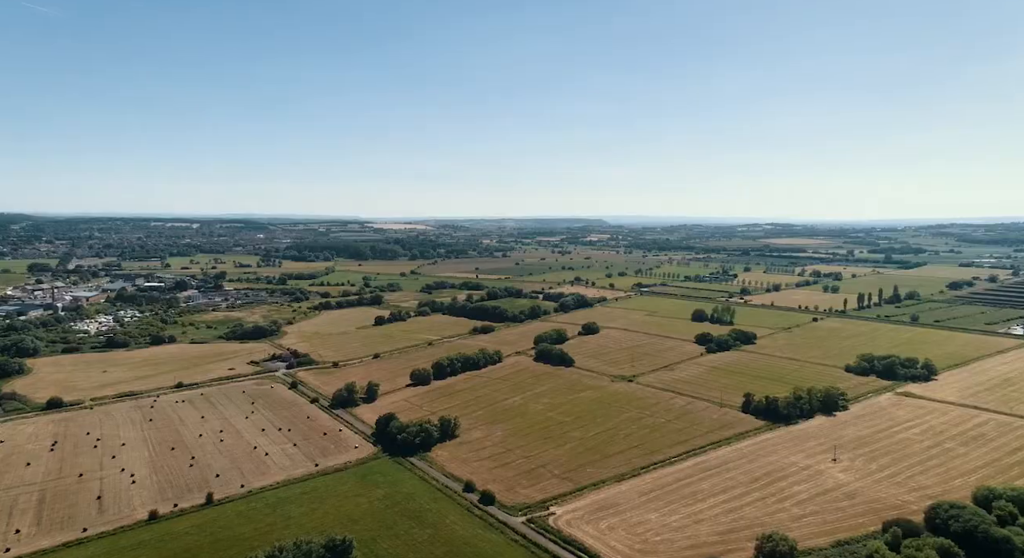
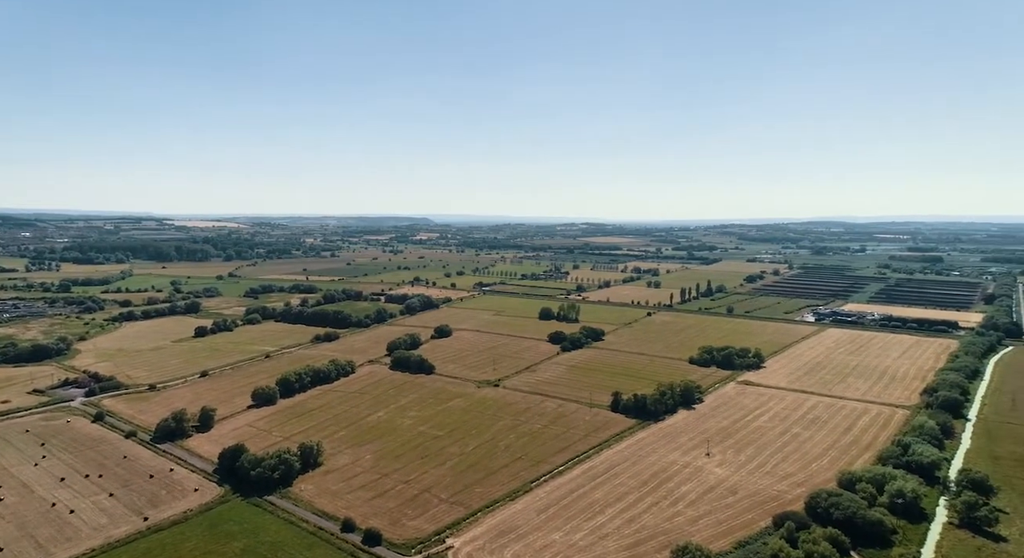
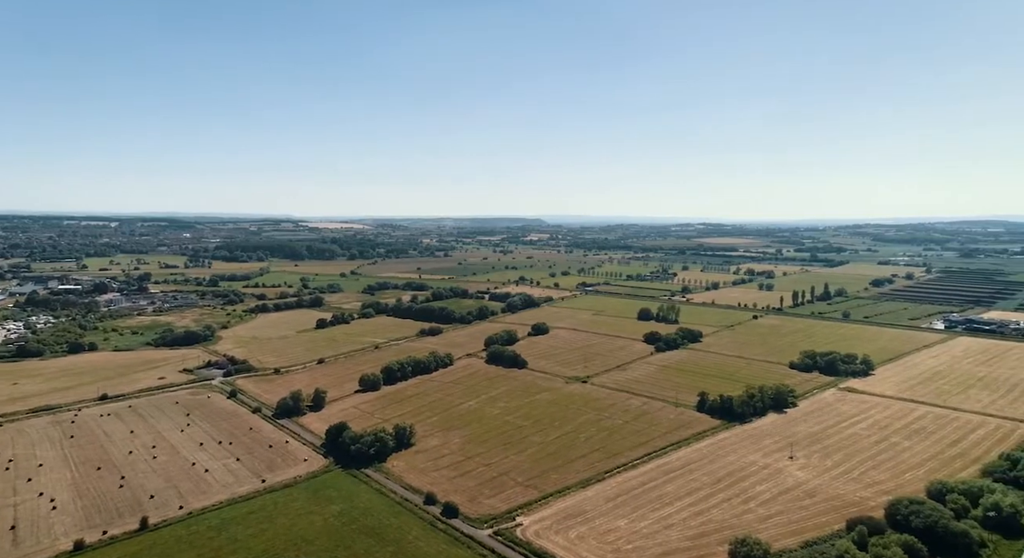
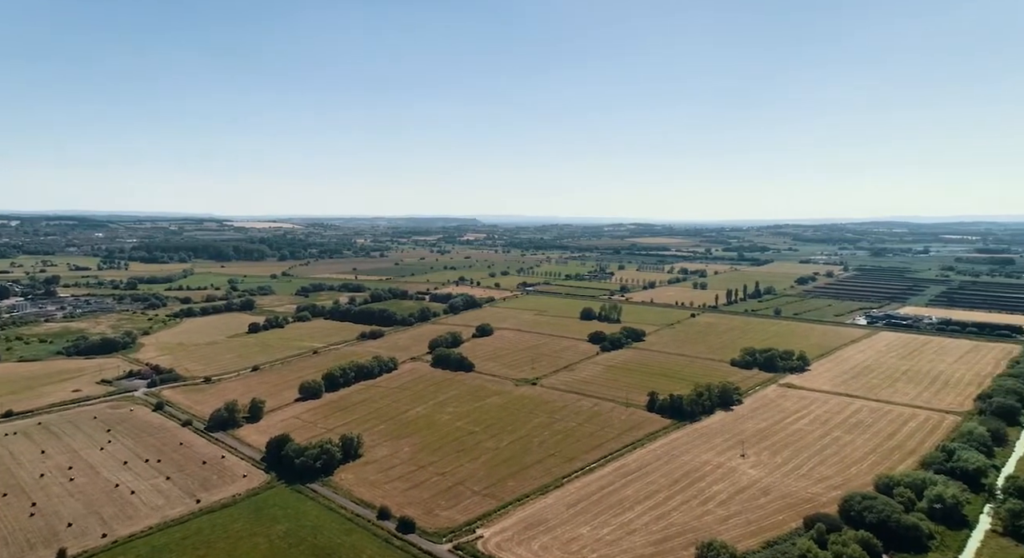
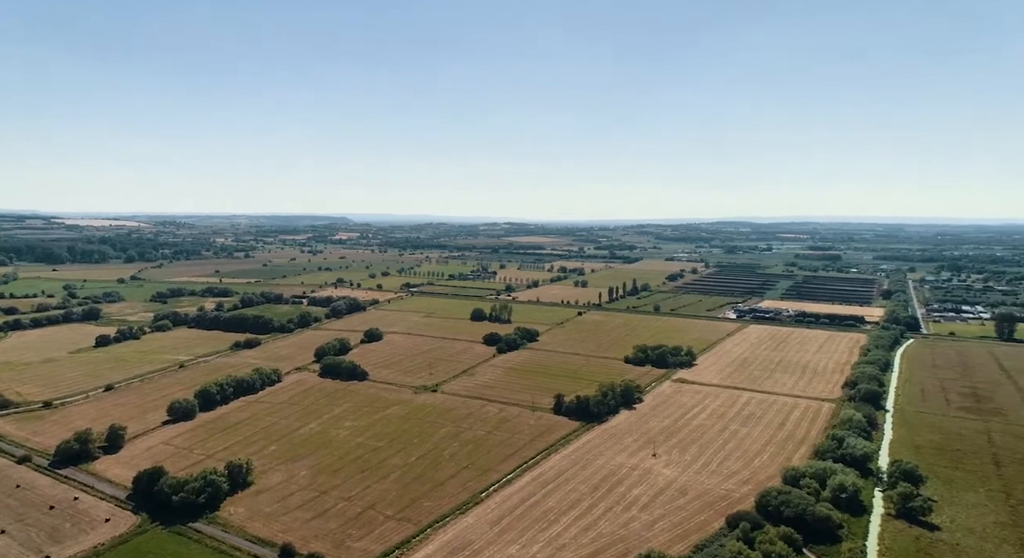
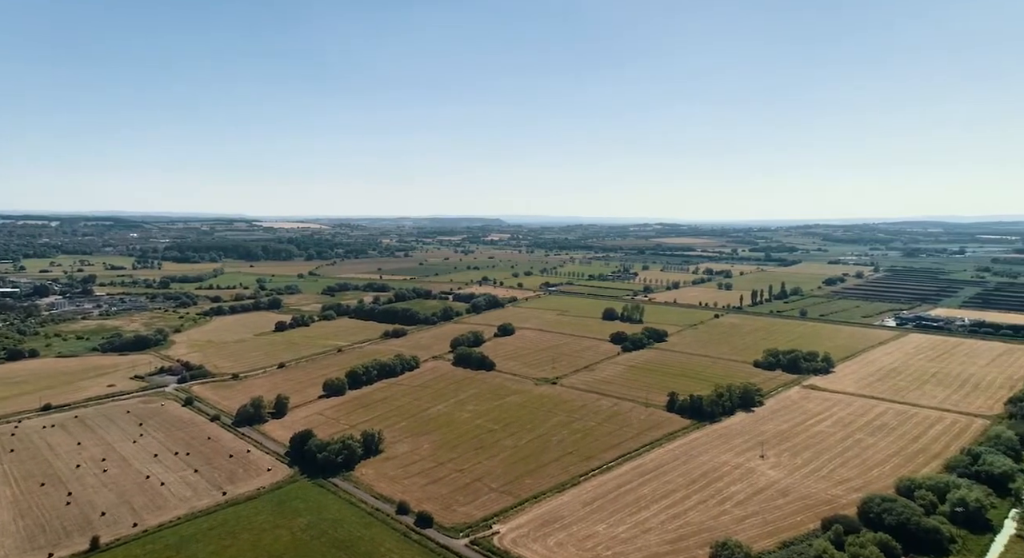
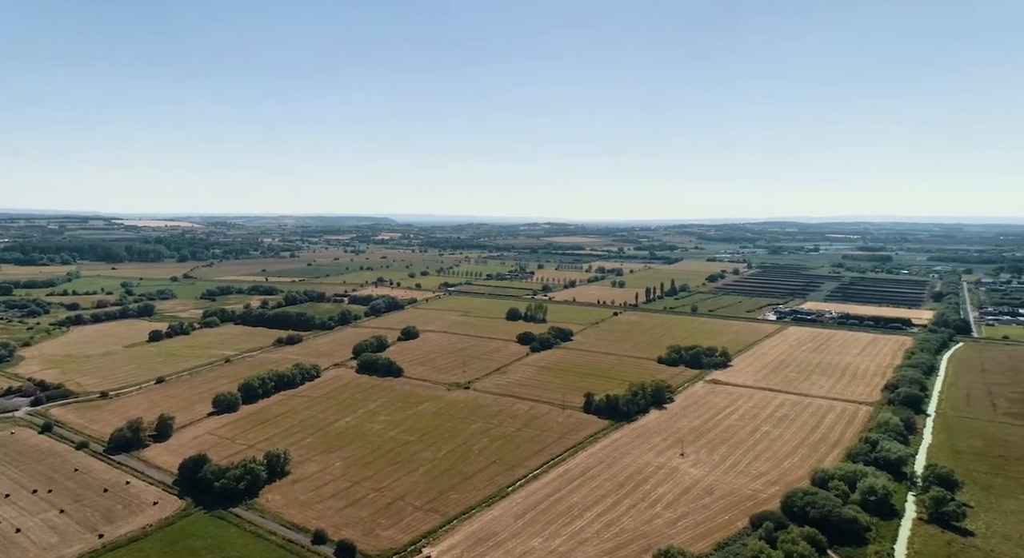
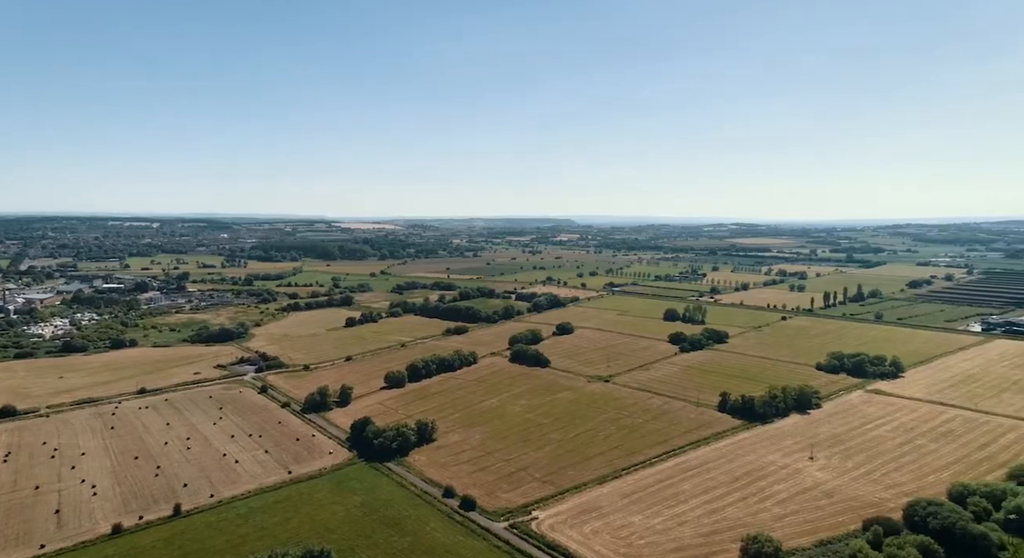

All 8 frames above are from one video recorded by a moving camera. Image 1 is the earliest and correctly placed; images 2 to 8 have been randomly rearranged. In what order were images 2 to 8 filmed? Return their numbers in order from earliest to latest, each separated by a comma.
8, 3, 6, 4, 2, 7, 5
